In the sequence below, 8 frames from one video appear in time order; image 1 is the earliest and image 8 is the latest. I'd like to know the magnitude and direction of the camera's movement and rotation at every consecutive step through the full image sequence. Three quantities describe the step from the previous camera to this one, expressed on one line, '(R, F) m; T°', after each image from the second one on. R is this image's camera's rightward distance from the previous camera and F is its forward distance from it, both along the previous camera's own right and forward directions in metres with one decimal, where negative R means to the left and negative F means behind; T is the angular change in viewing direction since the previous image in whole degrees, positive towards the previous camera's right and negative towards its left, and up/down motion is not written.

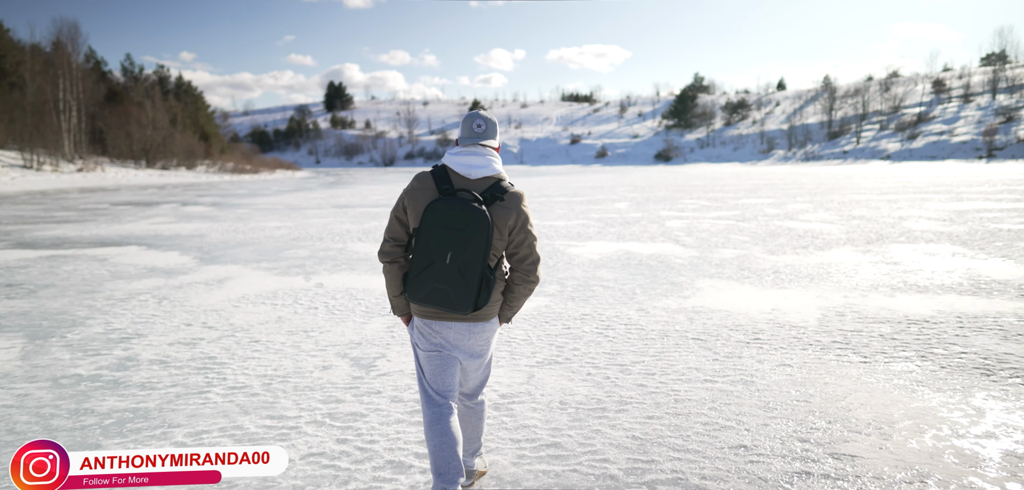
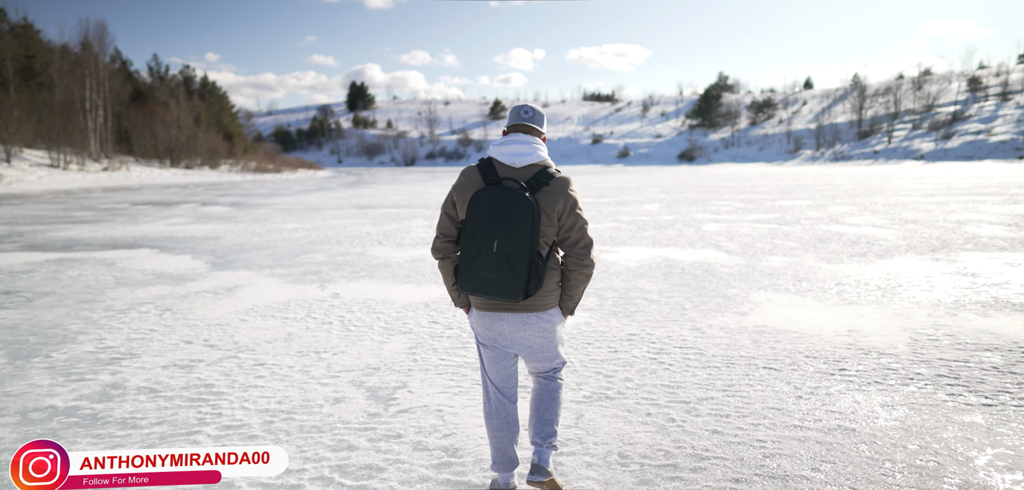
(-0.1, +0.7) m; -2°
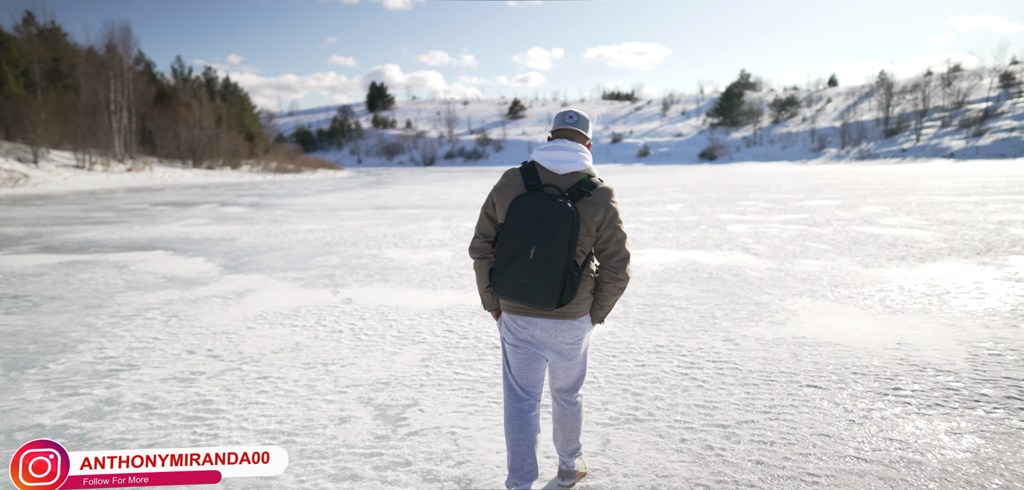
(0.0, +0.3) m; -2°
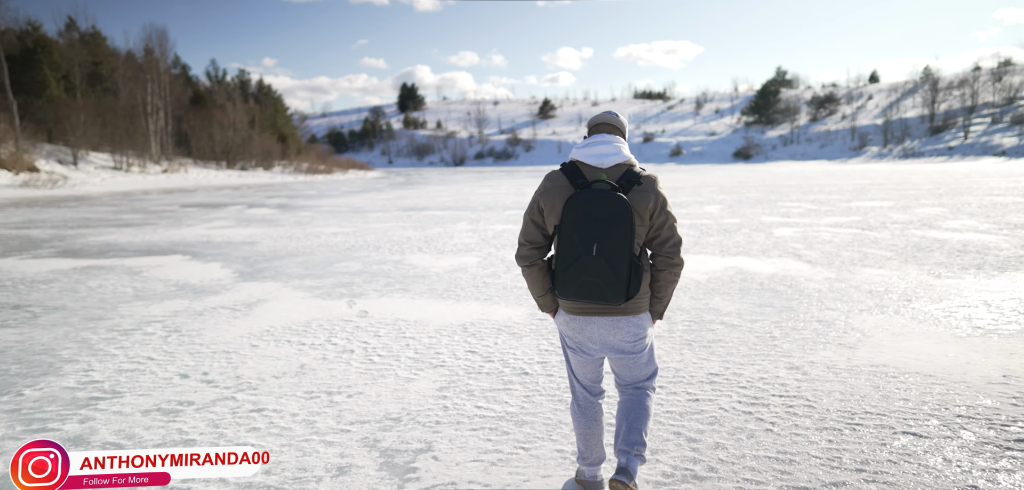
(0.0, +0.6) m; -3°
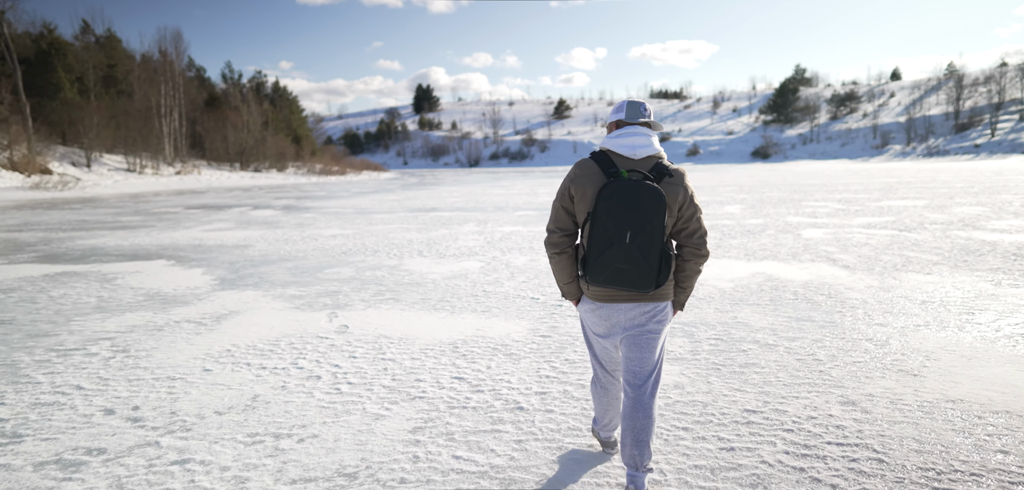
(+0.1, +0.7) m; -1°
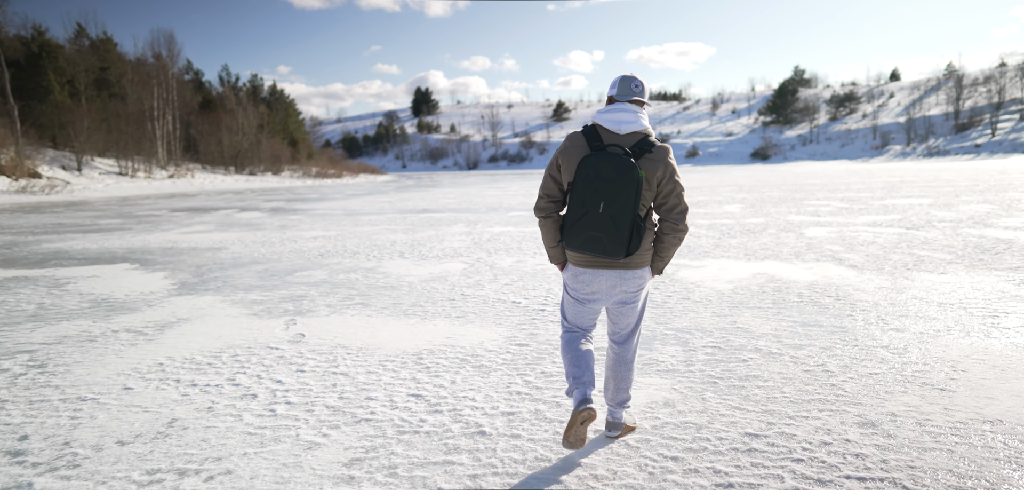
(+0.2, +0.5) m; 0°
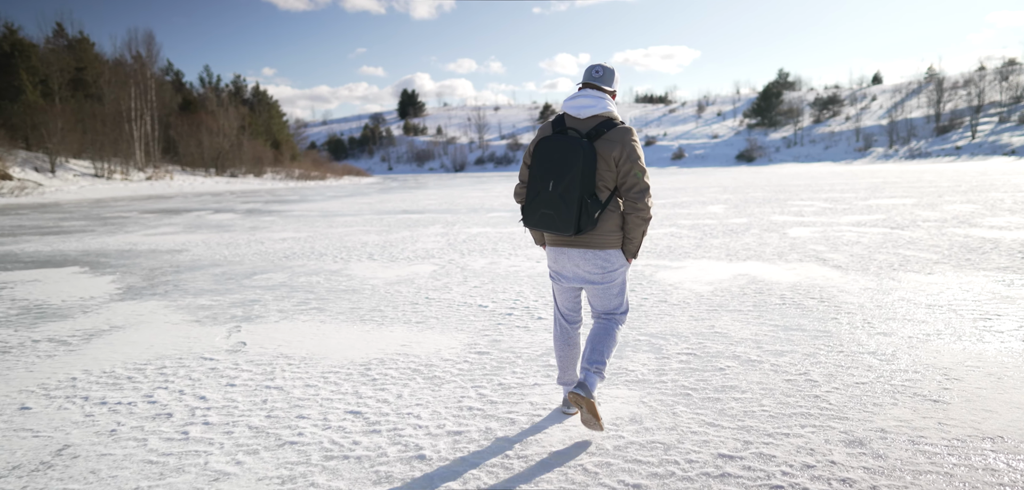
(+0.2, +0.4) m; +1°
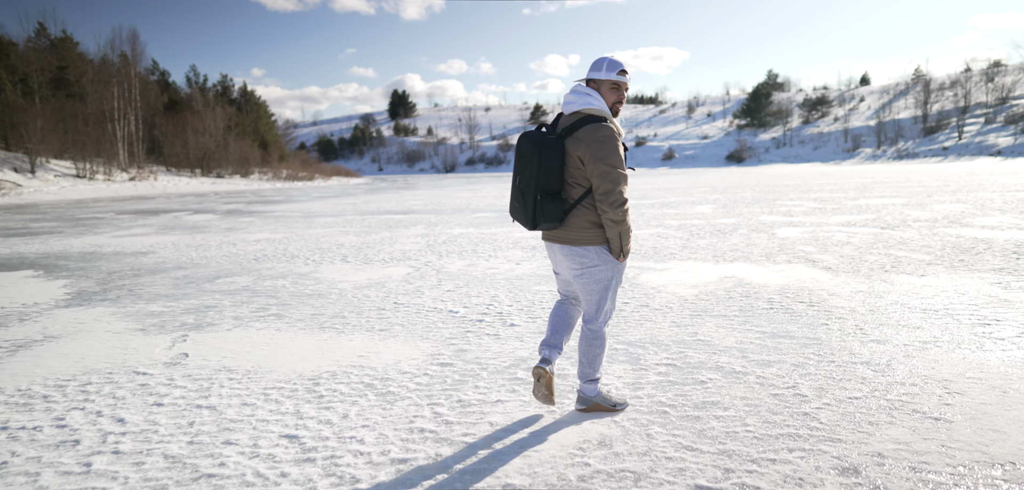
(+0.2, +0.3) m; +1°
